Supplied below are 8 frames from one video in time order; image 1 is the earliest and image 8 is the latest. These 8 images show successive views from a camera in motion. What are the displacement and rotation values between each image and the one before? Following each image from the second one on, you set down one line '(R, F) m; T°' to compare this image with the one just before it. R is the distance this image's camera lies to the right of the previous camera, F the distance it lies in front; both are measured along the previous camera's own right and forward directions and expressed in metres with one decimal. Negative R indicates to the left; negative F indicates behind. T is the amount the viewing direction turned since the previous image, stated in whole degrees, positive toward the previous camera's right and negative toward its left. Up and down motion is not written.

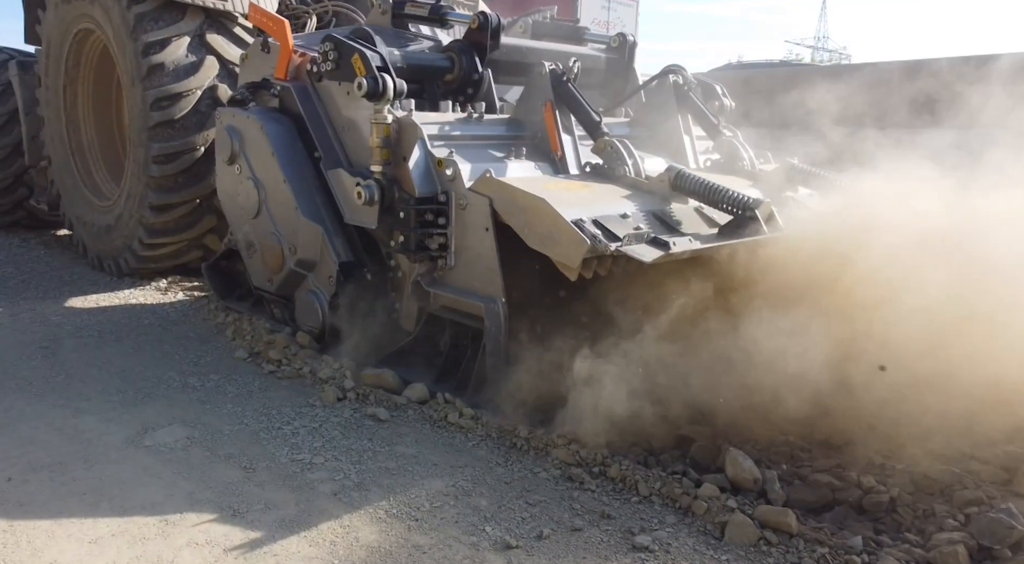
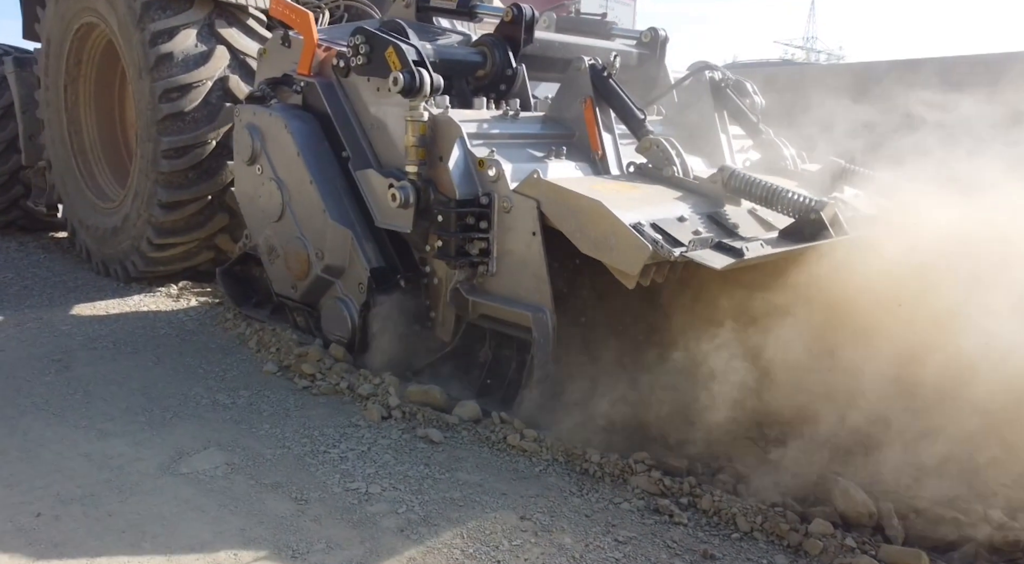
(-0.2, +0.2) m; +1°
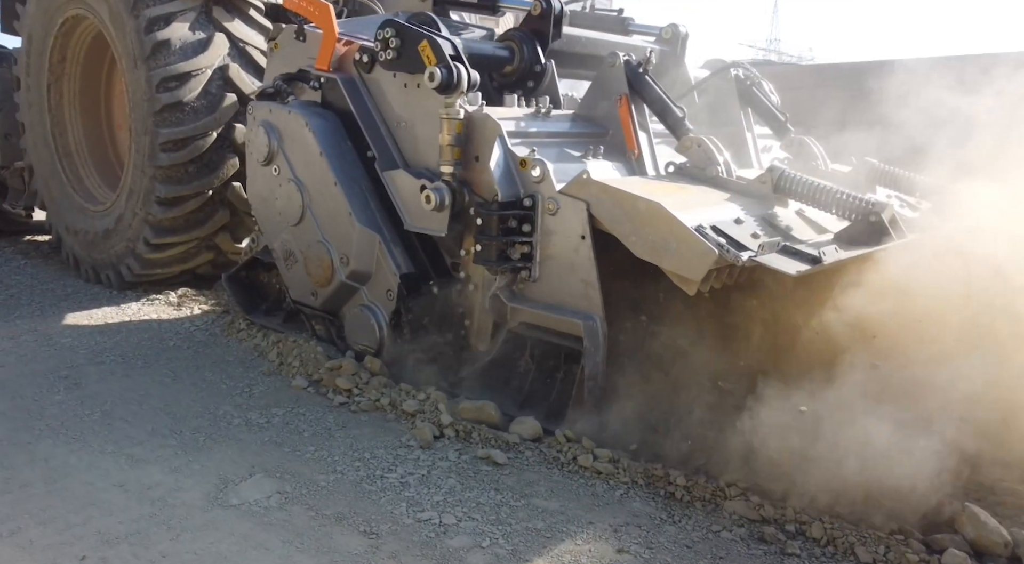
(-0.2, +0.2) m; +2°
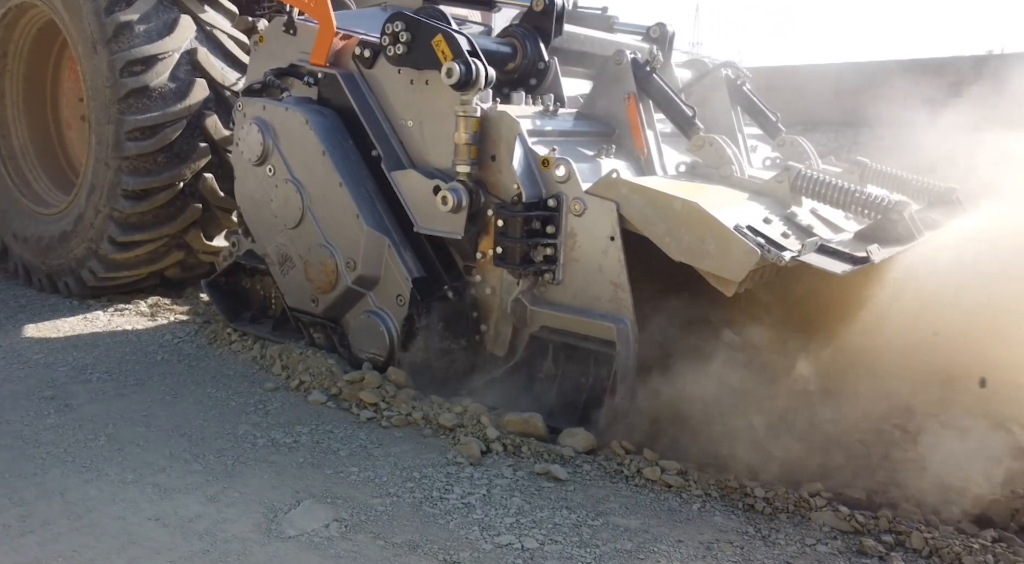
(-0.3, +0.1) m; +5°
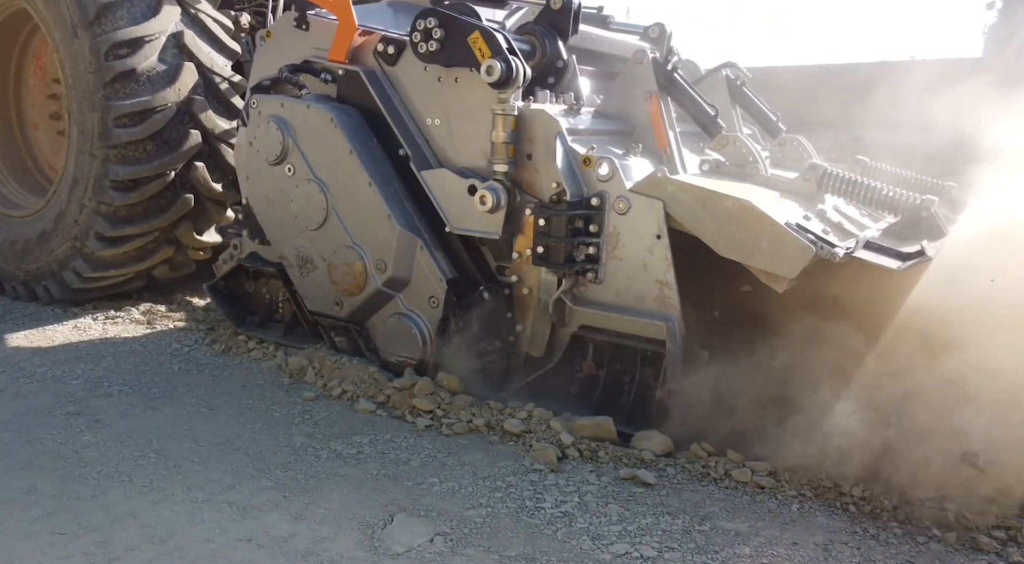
(-0.3, +0.1) m; +5°
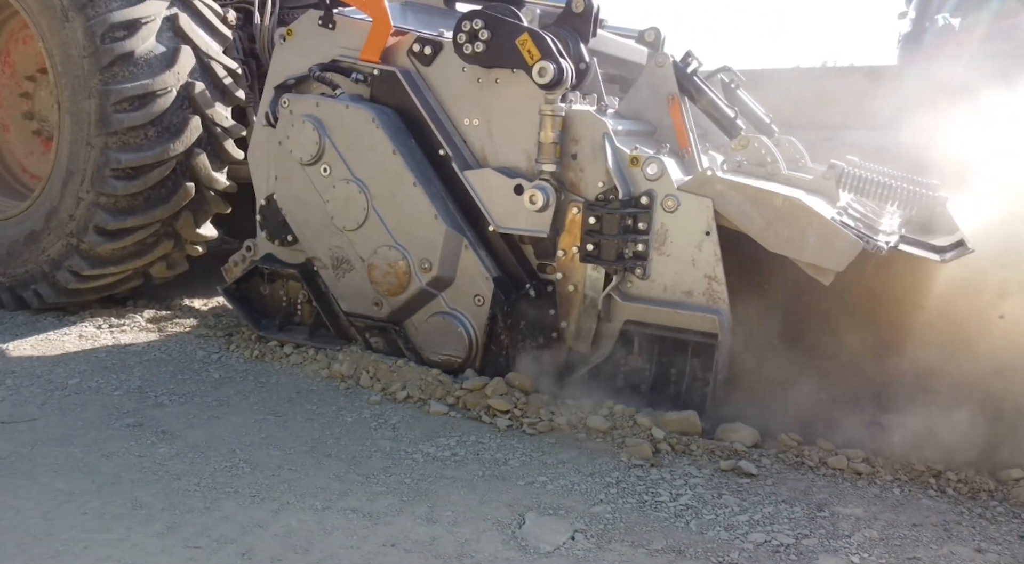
(-0.4, 0.0) m; +6°
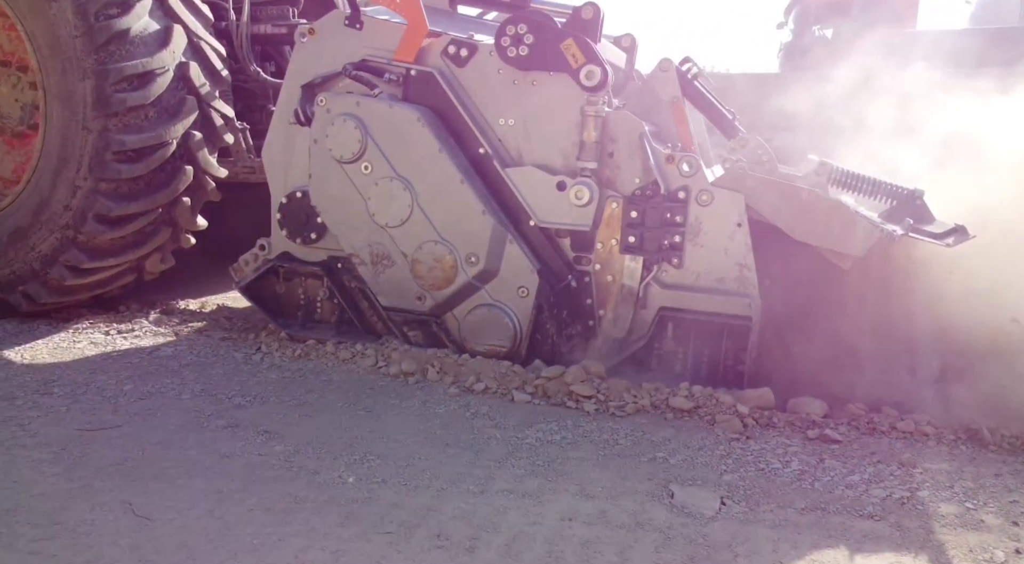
(-0.5, -0.1) m; +9°
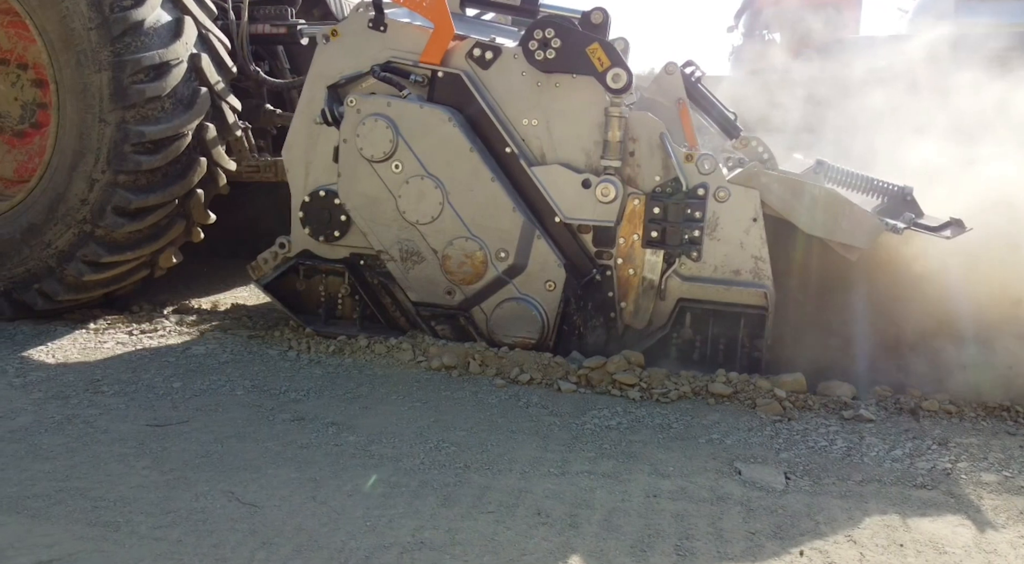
(-0.3, -0.1) m; +4°
